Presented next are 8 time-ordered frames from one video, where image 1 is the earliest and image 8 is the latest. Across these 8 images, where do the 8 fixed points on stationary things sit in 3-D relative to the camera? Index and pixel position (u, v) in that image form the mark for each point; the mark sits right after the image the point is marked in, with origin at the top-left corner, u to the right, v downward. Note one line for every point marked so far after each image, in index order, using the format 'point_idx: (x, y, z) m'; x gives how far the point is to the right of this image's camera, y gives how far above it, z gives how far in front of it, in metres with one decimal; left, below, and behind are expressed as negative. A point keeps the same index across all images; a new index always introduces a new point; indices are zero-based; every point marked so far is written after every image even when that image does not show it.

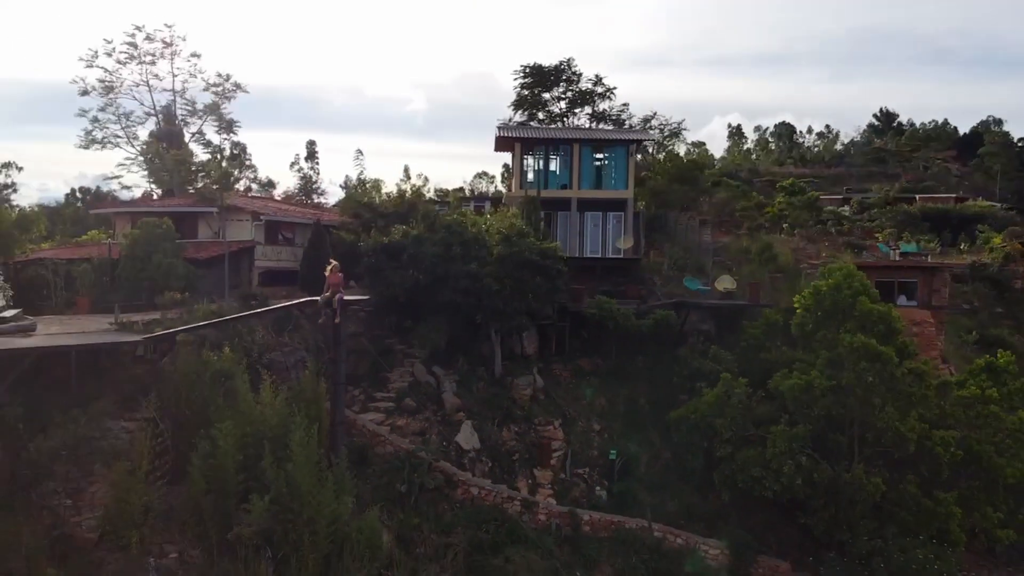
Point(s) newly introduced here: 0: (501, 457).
0: (-0.2, -2.4, +12.2) m
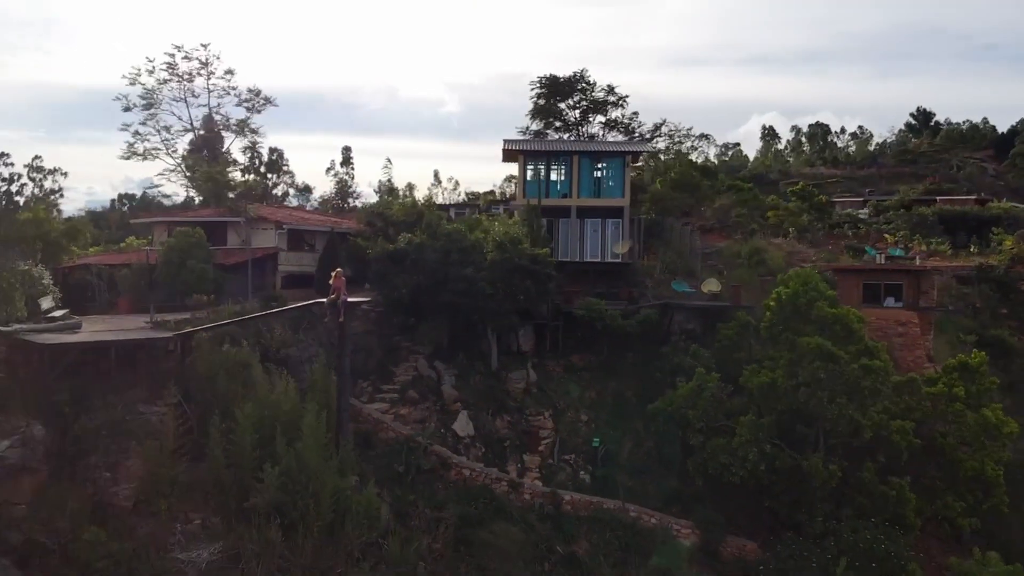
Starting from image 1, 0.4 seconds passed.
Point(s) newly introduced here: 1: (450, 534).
0: (-0.3, -2.5, +13.5) m
1: (-0.9, -3.4, +11.6) m
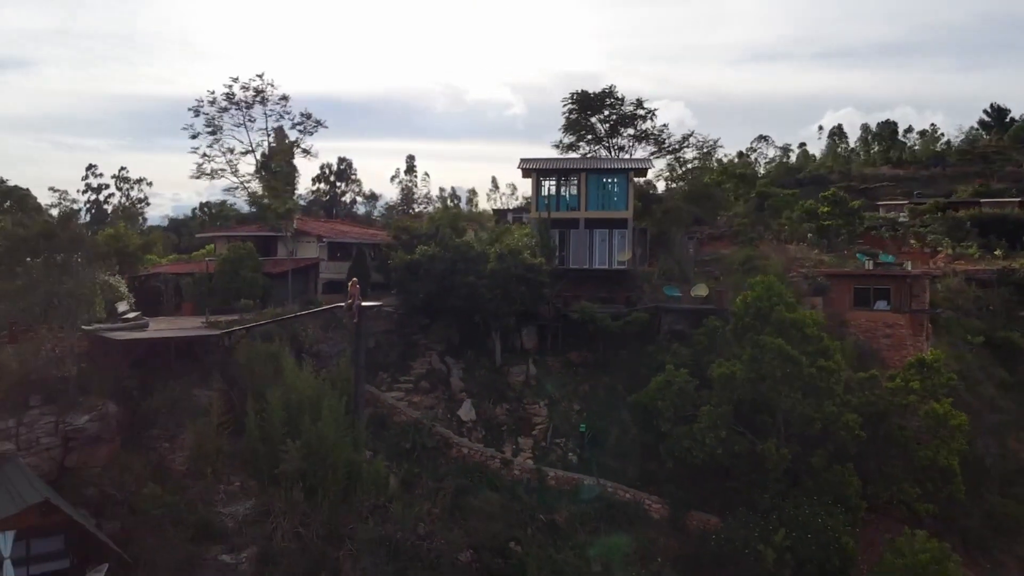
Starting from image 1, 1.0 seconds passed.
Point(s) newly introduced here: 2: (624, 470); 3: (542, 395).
0: (-0.4, -2.6, +15.6) m
1: (-1.1, -3.5, +13.8) m
2: (+2.0, -3.3, +15.2) m
3: (+0.6, -2.1, +16.4) m
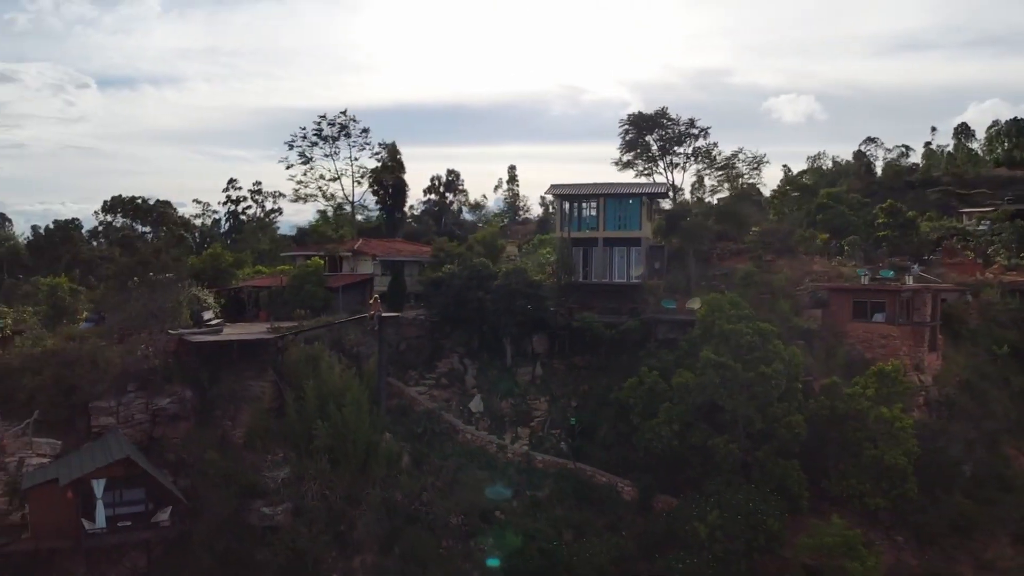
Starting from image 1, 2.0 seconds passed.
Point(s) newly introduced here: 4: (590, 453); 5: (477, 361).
0: (-0.4, -2.9, +18.5) m
1: (-1.4, -3.8, +16.9) m
2: (+2.0, -3.6, +17.8) m
3: (+0.8, -2.4, +19.2) m
4: (+1.7, -3.5, +18.0) m
5: (-0.8, -1.7, +19.7) m
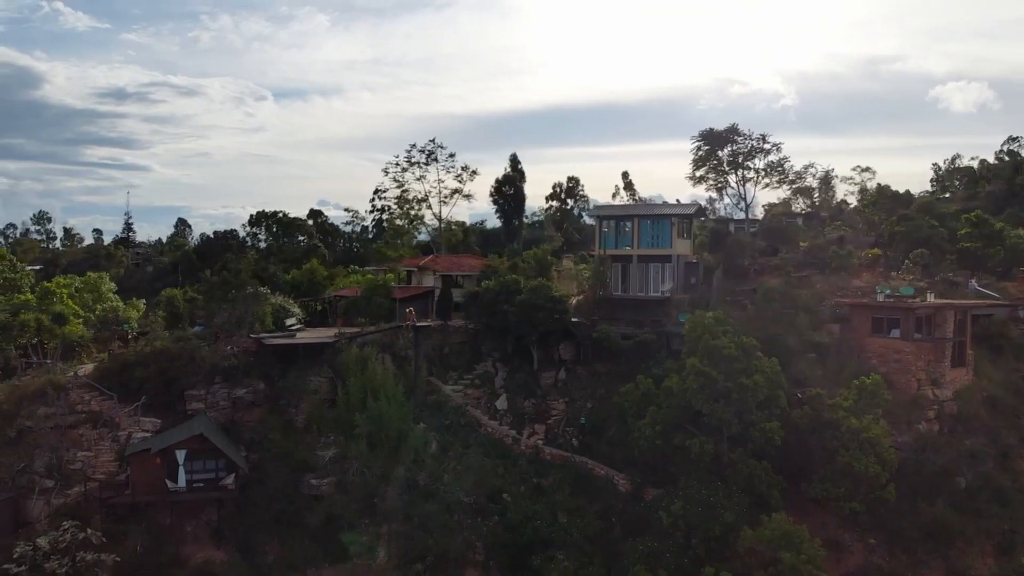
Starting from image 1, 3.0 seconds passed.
0: (+0.1, -3.2, +21.3) m
1: (-1.1, -4.1, +19.9) m
2: (+2.3, -4.0, +20.2) m
3: (+1.4, -2.8, +21.8) m
4: (+2.1, -3.9, +20.5) m
5: (-0.1, -2.1, +22.6) m
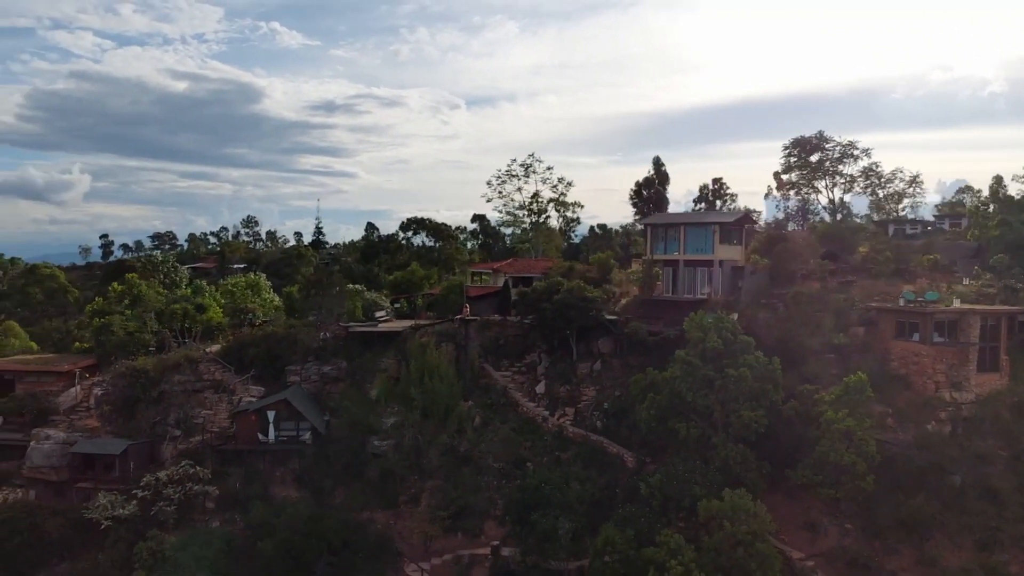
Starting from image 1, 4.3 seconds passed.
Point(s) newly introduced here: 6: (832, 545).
0: (+1.2, -3.3, +24.6) m
1: (-0.4, -4.1, +23.5) m
2: (+3.1, -4.0, +23.1) m
3: (+2.5, -2.8, +24.9) m
4: (+2.9, -4.0, +23.4) m
5: (+1.2, -2.1, +25.9) m
6: (+7.5, -6.0, +19.8) m
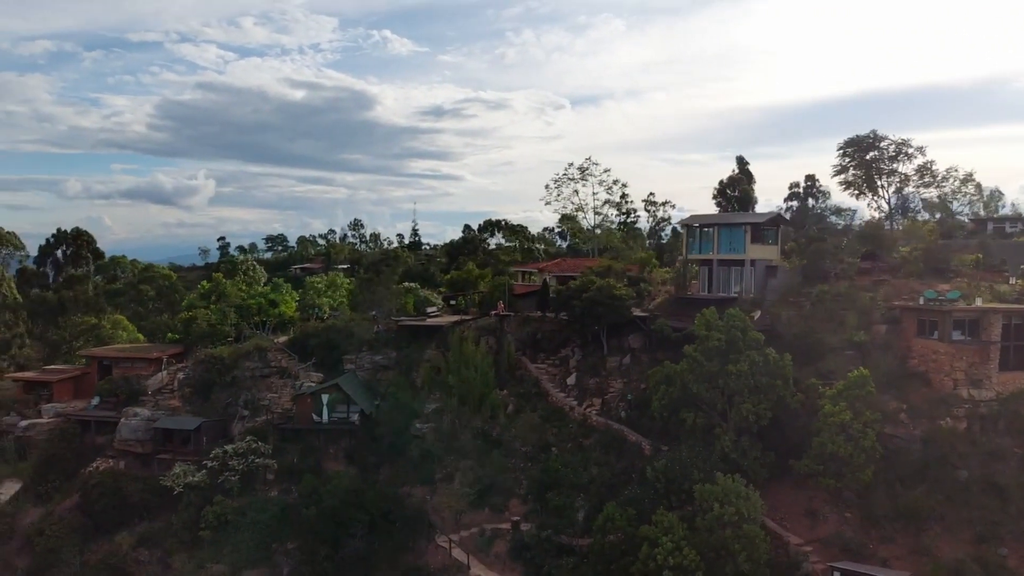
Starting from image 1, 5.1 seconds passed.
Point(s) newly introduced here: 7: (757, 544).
0: (+2.2, -3.2, +26.4) m
1: (+0.5, -4.1, +25.5) m
2: (+3.8, -3.9, +24.5) m
3: (+3.5, -2.7, +26.4) m
4: (+3.7, -3.9, +24.9) m
5: (+2.4, -2.0, +27.6) m
6: (+7.9, -6.0, +20.7) m
7: (+5.6, -5.8, +19.1) m
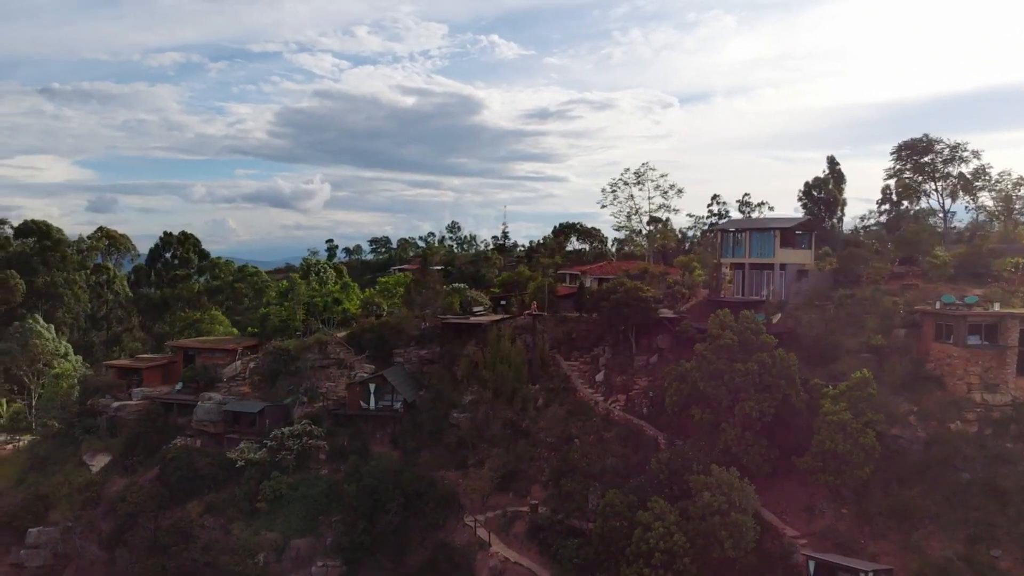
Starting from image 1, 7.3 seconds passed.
0: (+3.2, -3.3, +27.9) m
1: (+1.4, -4.1, +27.3) m
2: (+4.6, -4.0, +25.9) m
3: (+4.5, -2.8, +27.8) m
4: (+4.5, -4.0, +26.3) m
5: (+3.6, -2.1, +29.1) m
6: (+8.1, -6.1, +21.6) m
7: (+5.6, -5.9, +20.3) m
